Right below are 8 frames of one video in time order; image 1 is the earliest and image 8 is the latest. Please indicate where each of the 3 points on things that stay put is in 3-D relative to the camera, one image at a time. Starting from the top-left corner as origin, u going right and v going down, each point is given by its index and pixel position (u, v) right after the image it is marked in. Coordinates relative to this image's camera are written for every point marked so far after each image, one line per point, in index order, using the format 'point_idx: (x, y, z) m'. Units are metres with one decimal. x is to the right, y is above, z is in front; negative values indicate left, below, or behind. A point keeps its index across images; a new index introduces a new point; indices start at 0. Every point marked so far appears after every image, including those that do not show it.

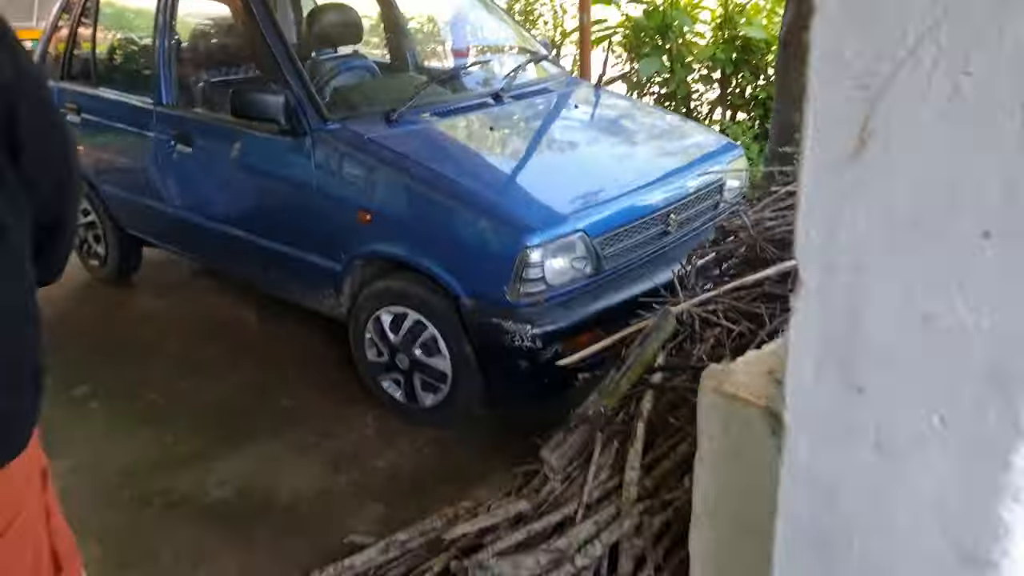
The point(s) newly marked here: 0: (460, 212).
0: (-0.2, +0.2, +2.7) m
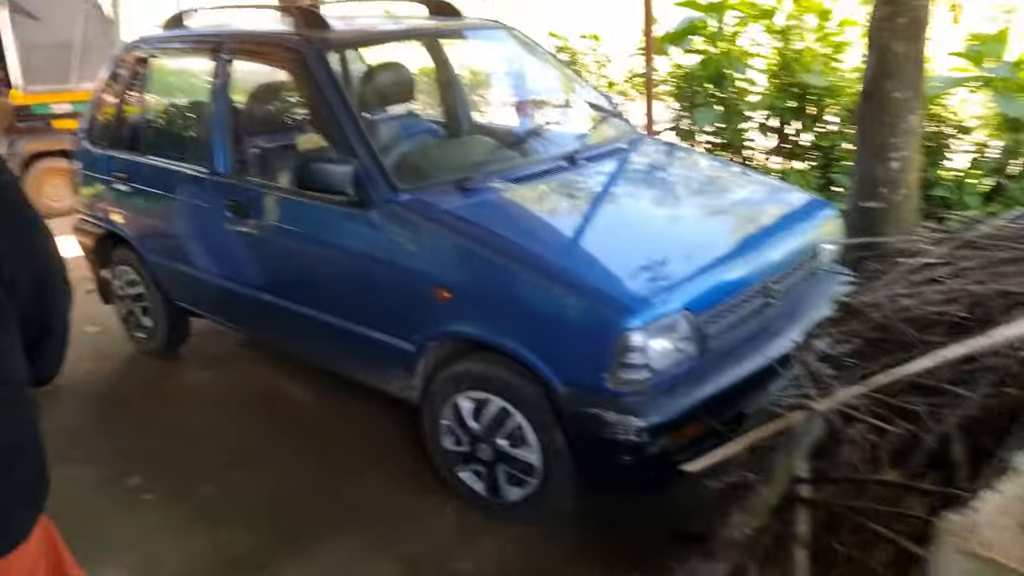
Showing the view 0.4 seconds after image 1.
0: (+0.1, 0.0, +2.4) m
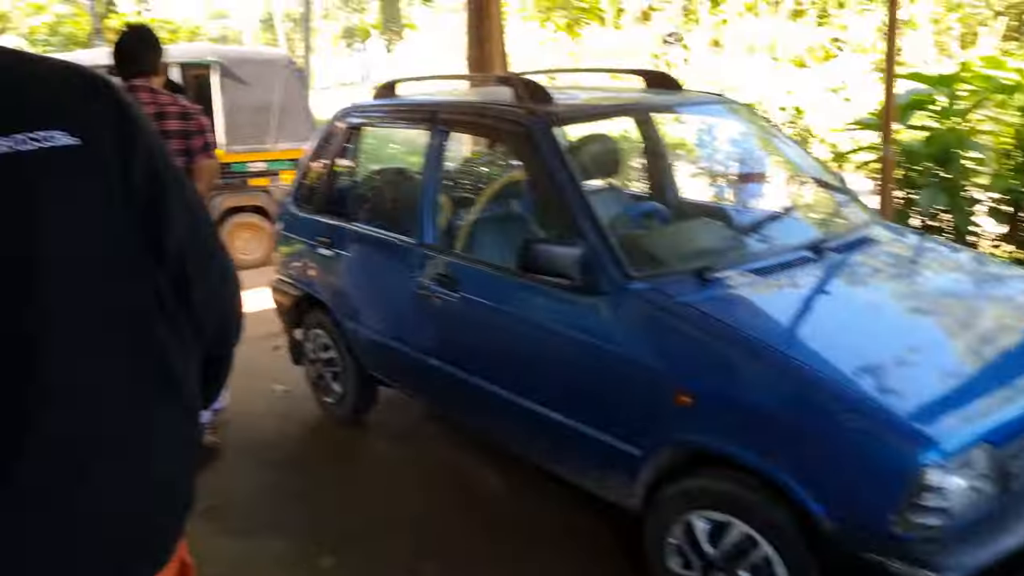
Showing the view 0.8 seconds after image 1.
0: (+0.8, -0.3, +2.1) m
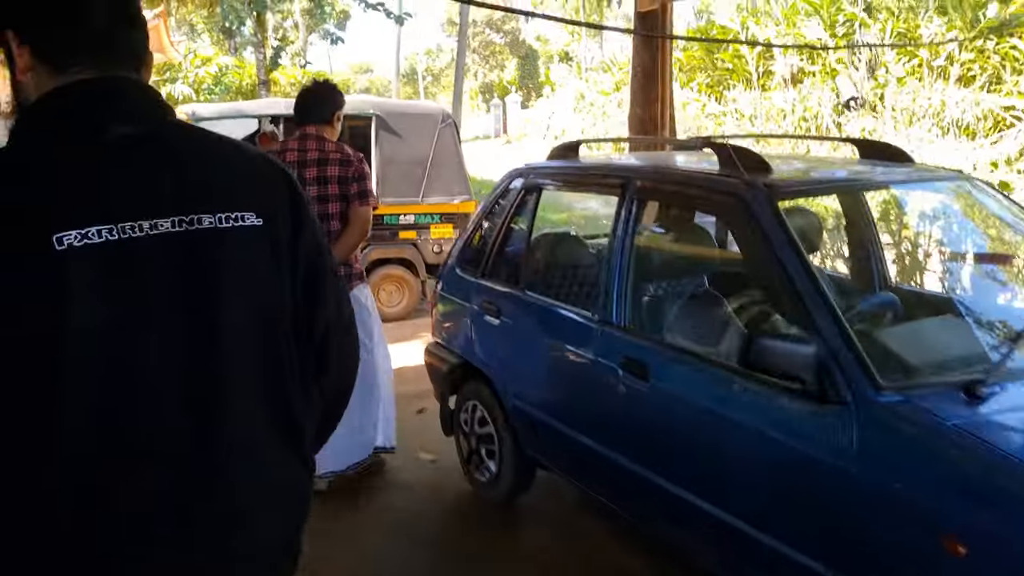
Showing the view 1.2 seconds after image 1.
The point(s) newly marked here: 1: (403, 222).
0: (+1.2, -0.6, +1.6) m
1: (-1.0, +0.6, +7.9) m
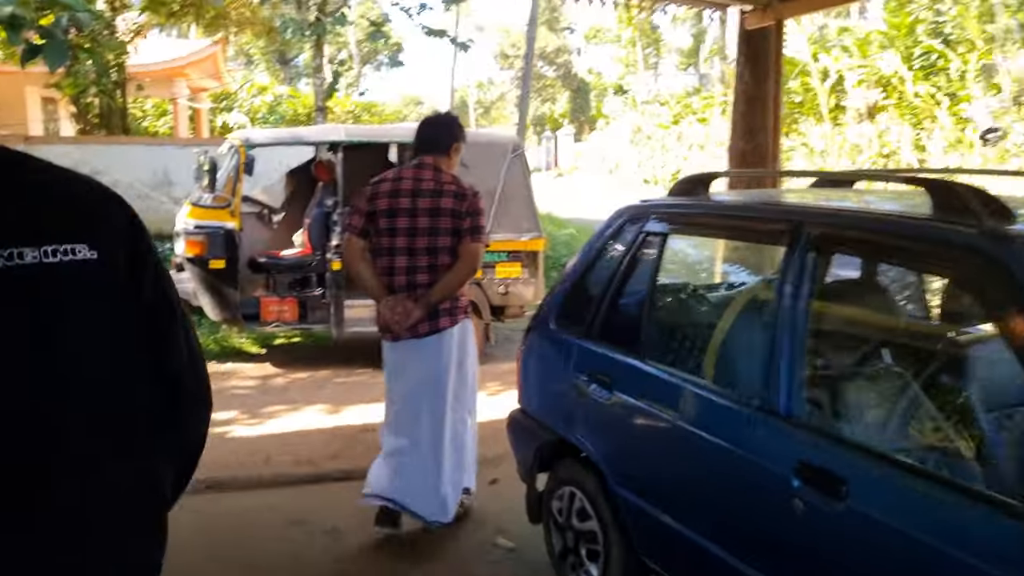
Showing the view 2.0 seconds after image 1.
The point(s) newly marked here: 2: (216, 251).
0: (+1.5, -0.7, +0.8) m
1: (-0.4, +0.3, +7.3) m
2: (-2.4, +0.3, +6.9) m
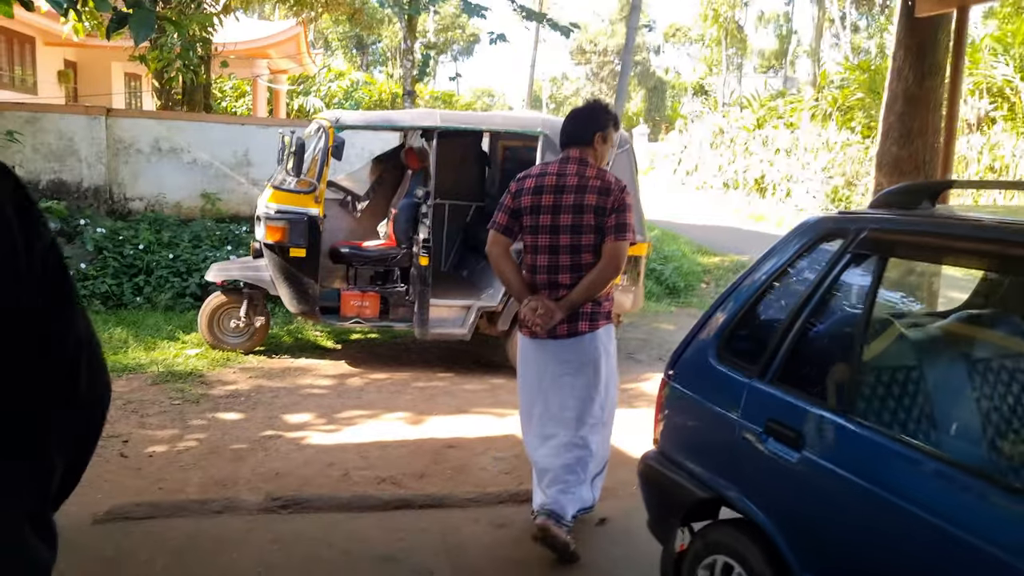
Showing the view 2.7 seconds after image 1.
0: (+1.8, -0.9, +0.1) m
1: (+0.4, +0.2, +6.7) m
2: (-1.6, +0.4, +6.4) m
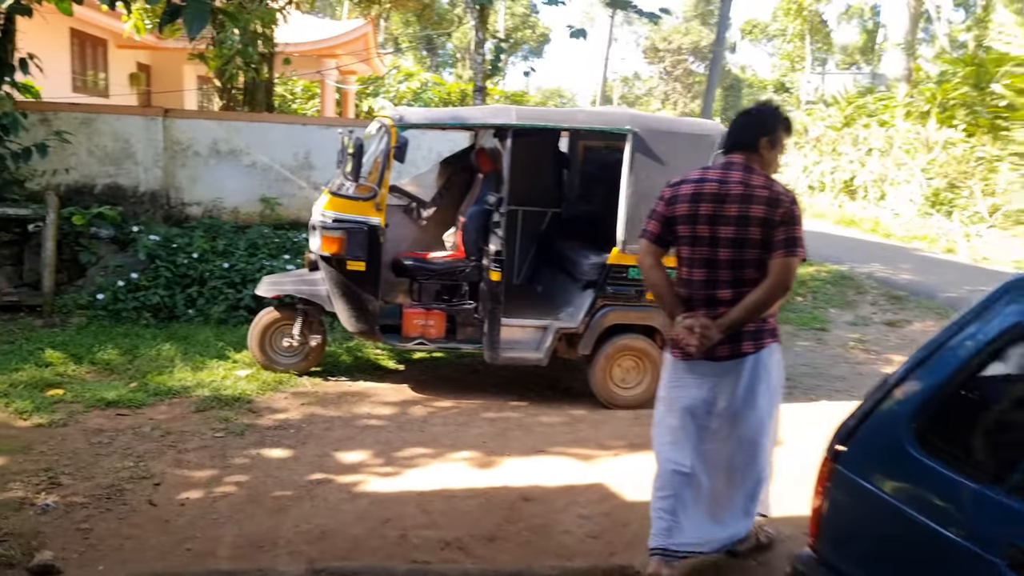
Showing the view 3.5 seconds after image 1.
0: (+1.9, -1.0, -0.8) m
1: (+1.0, +0.1, +5.9) m
2: (-1.1, +0.3, +5.8) m
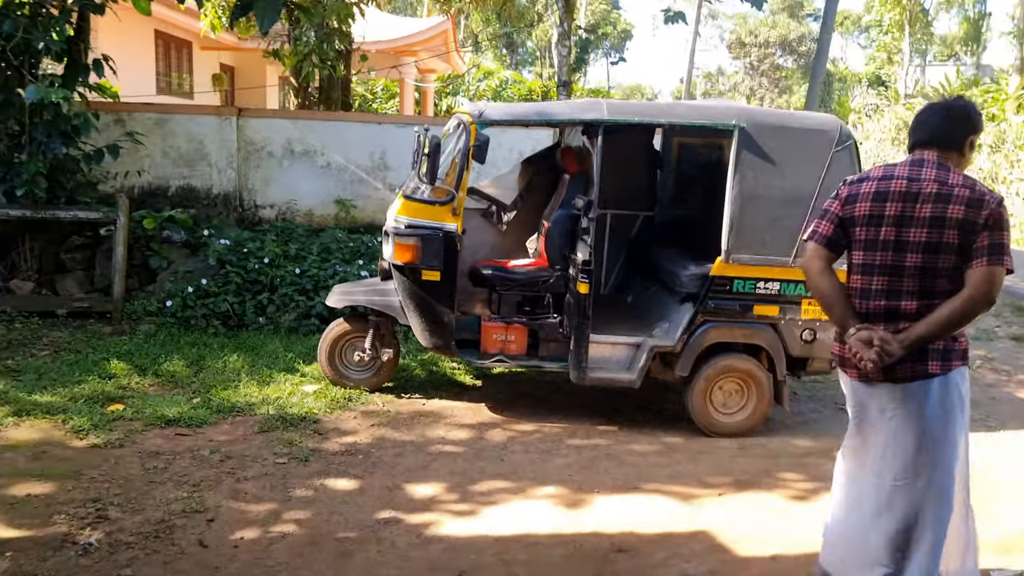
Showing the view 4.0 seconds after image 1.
0: (+1.8, -1.2, -1.5) m
1: (+1.5, 0.0, +5.2) m
2: (-0.5, +0.2, +5.3) m
